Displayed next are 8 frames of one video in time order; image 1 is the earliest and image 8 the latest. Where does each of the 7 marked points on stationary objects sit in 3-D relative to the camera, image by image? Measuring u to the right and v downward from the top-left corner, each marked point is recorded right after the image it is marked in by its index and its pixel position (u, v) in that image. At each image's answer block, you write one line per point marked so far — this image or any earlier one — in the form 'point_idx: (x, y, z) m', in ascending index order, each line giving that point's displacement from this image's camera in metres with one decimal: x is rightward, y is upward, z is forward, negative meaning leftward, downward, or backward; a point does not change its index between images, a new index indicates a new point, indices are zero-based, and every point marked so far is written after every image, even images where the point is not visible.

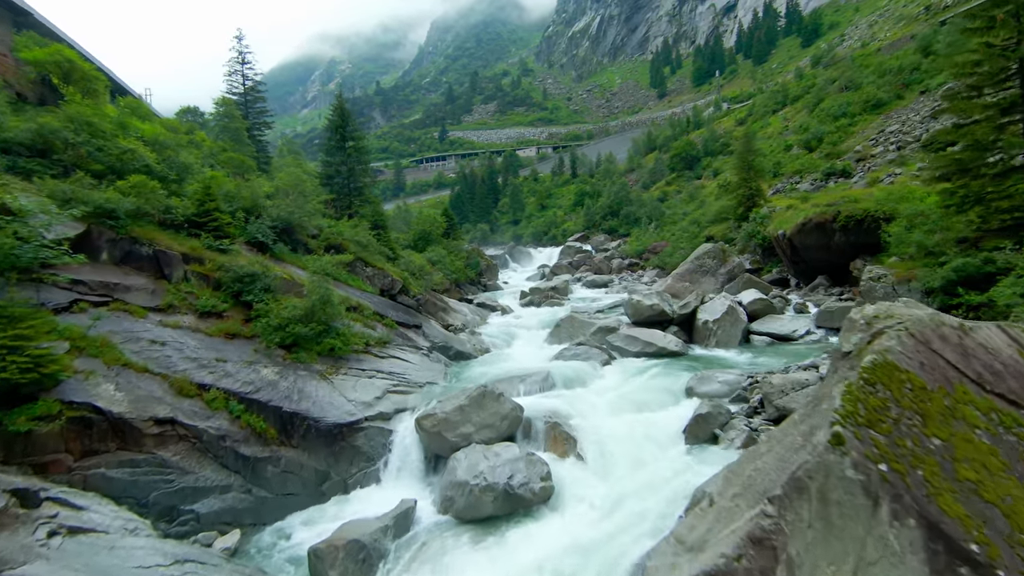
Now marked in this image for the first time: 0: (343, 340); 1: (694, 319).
0: (-4.4, -1.4, +13.4) m
1: (+6.6, -1.1, +18.6) m
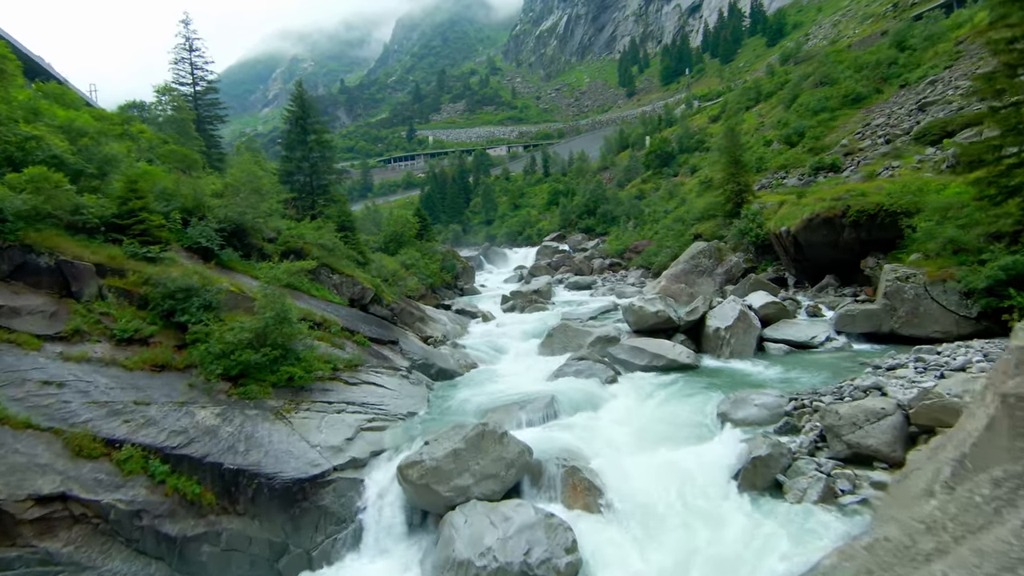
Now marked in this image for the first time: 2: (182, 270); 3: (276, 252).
0: (-4.4, -1.7, +11.0) m
1: (+6.2, -1.3, +16.9) m
2: (-7.4, +0.4, +11.5) m
3: (-8.0, +1.2, +17.3) m
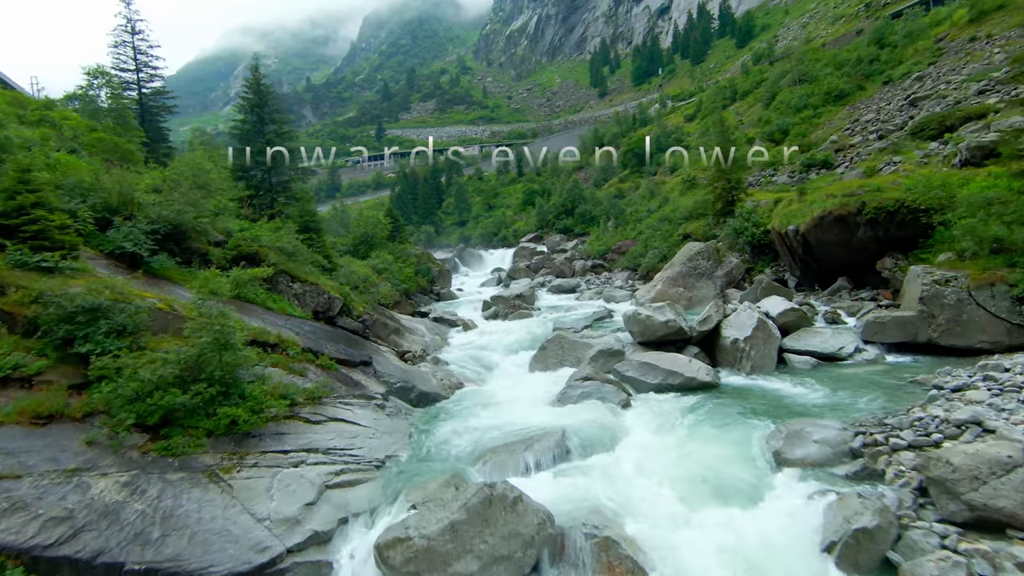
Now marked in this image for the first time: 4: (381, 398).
0: (-4.4, -2.0, +8.6) m
1: (+6.0, -1.4, +15.0) m
2: (-7.4, +0.1, +8.9) m
3: (-8.3, +0.9, +14.7) m
4: (-3.1, -2.6, +12.2) m
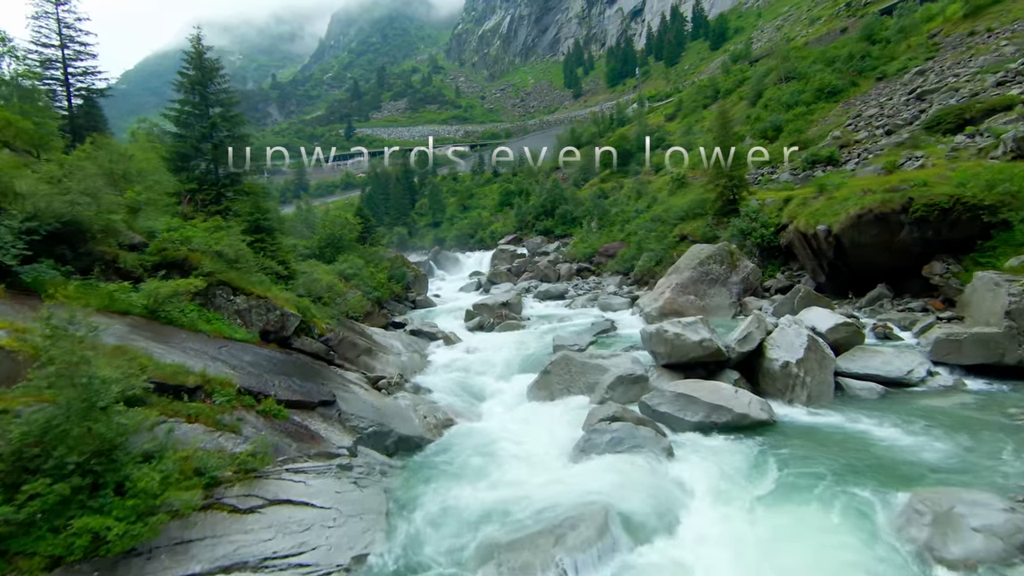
0: (-4.0, -2.3, +5.5) m
1: (+6.0, -1.7, +12.4) m
2: (-7.0, -0.3, +5.7) m
3: (-8.2, +0.5, +11.4) m
4: (-2.9, -2.9, +9.1) m
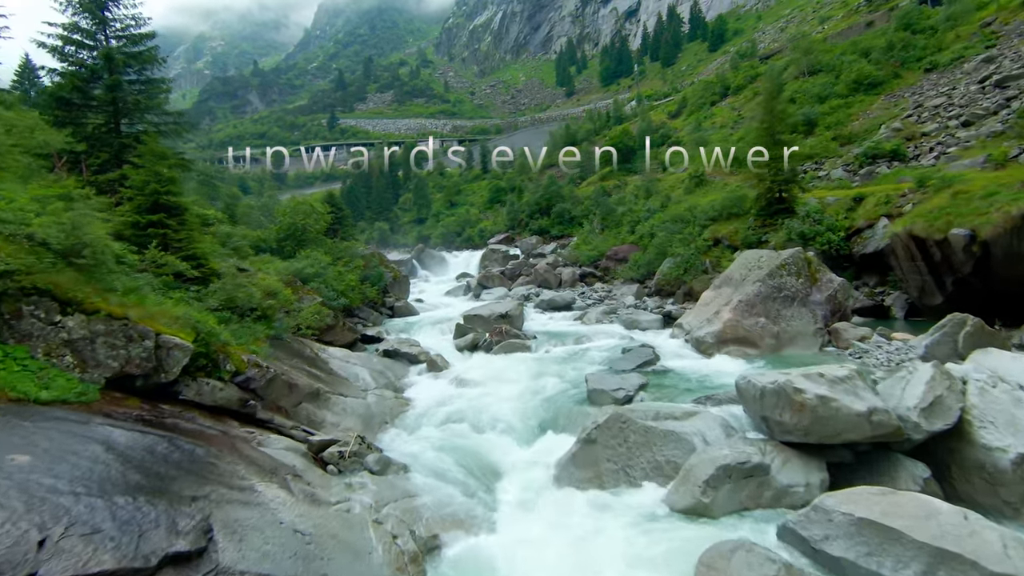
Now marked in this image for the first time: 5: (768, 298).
0: (-3.3, -2.5, +0.2) m
1: (+6.5, -2.2, +7.5) m
2: (-6.3, -0.4, +0.3) m
3: (-7.6, +0.4, +6.0) m
4: (-2.3, -3.2, +3.8) m
5: (+7.5, -0.3, +15.1) m
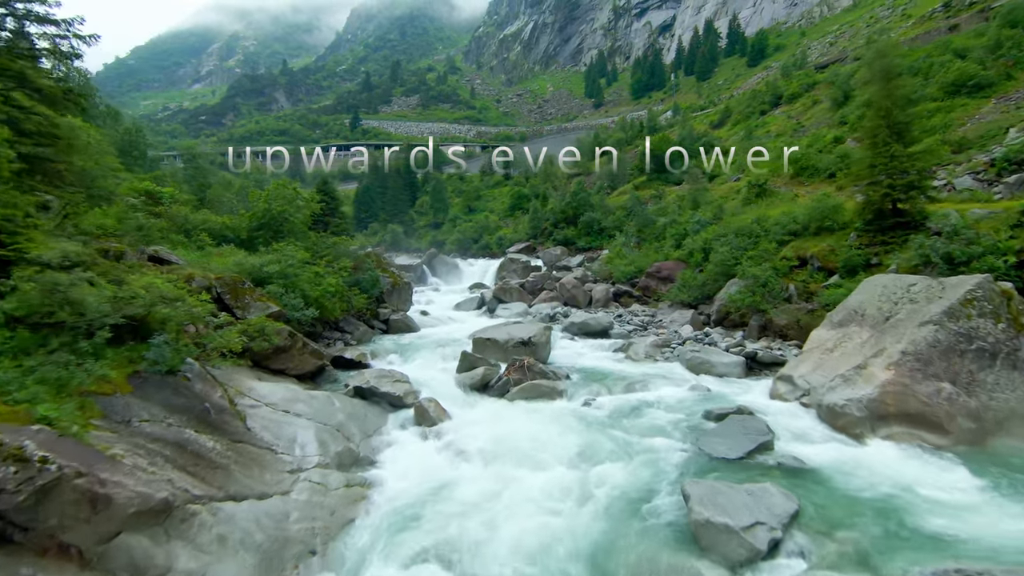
0: (-3.1, -2.4, -5.1) m
1: (+6.8, -2.9, +1.9) m
2: (-6.0, -0.1, -4.9) m
3: (-7.2, +0.6, +0.9) m
4: (-2.1, -3.2, -1.5) m
5: (+8.1, -1.2, +9.5) m
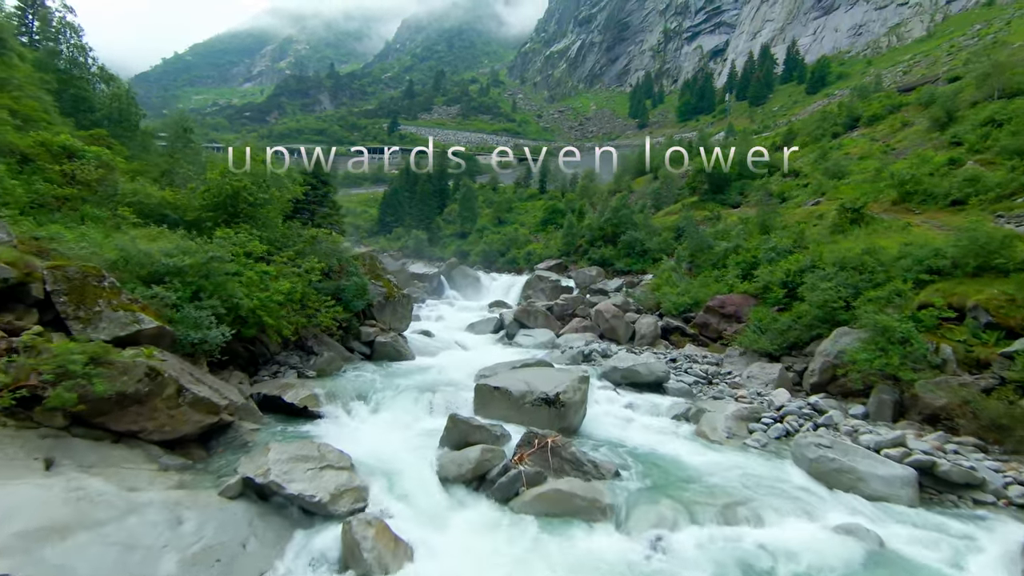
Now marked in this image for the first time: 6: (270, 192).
0: (-3.9, -2.0, -10.5) m
1: (+6.4, -3.6, -4.0) m
2: (-6.5, +0.4, -10.0) m
3: (-7.3, +1.1, -4.2) m
4: (-2.8, -3.1, -7.0) m
5: (+8.2, -2.2, +3.5) m
6: (-7.6, +3.4, +17.1) m
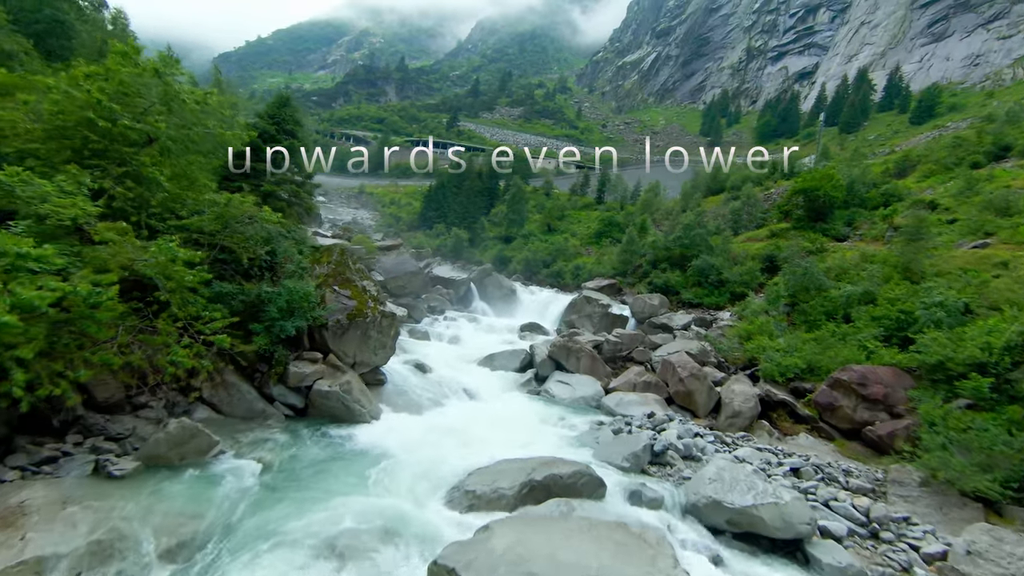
0: (-5.7, -1.8, -17.2) m
1: (+4.7, -4.6, -11.7) m
2: (-8.0, +0.9, -16.5) m
3: (-8.3, +1.5, -10.7) m
4: (-4.5, -3.0, -13.8) m
5: (+7.4, -3.7, -4.3) m
6: (-6.5, +3.5, +10.6) m
